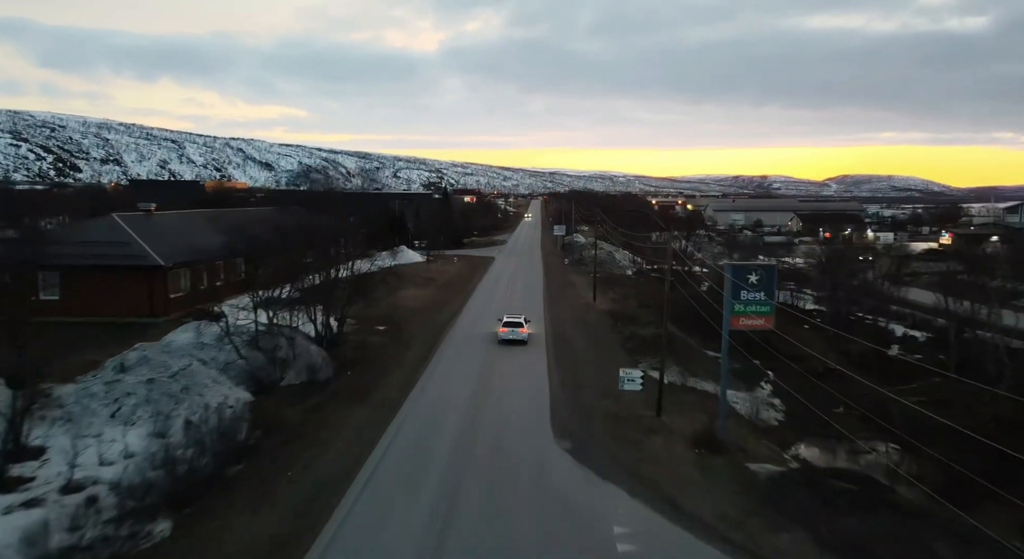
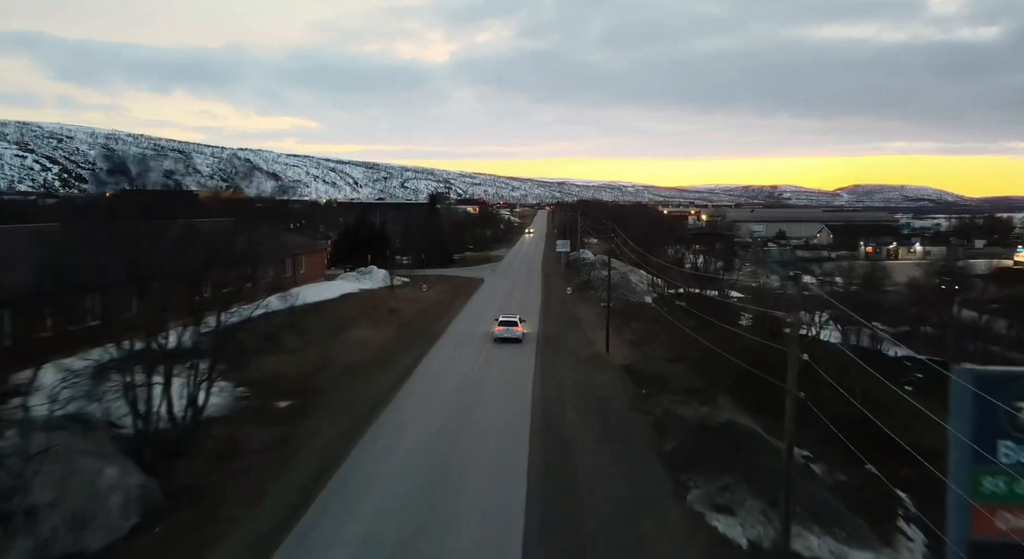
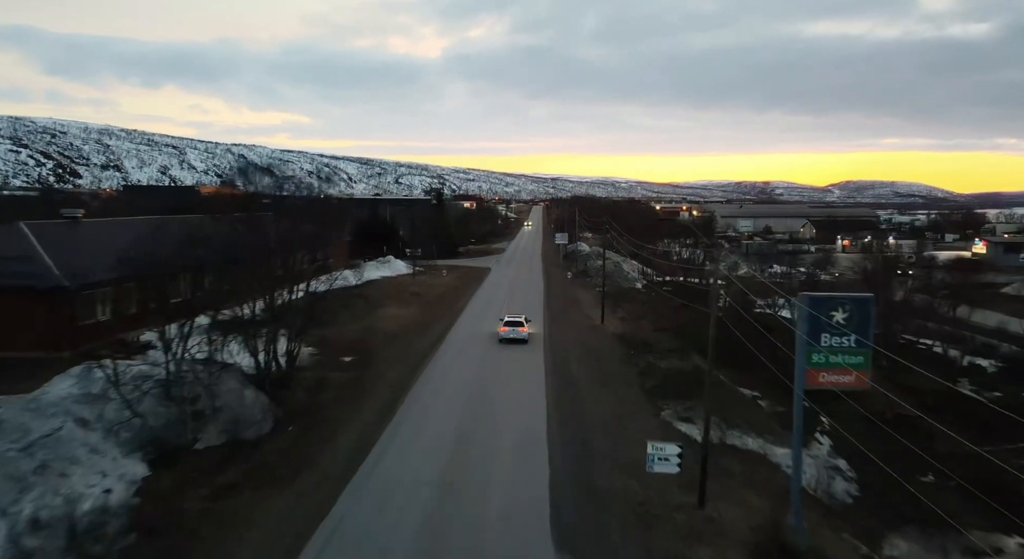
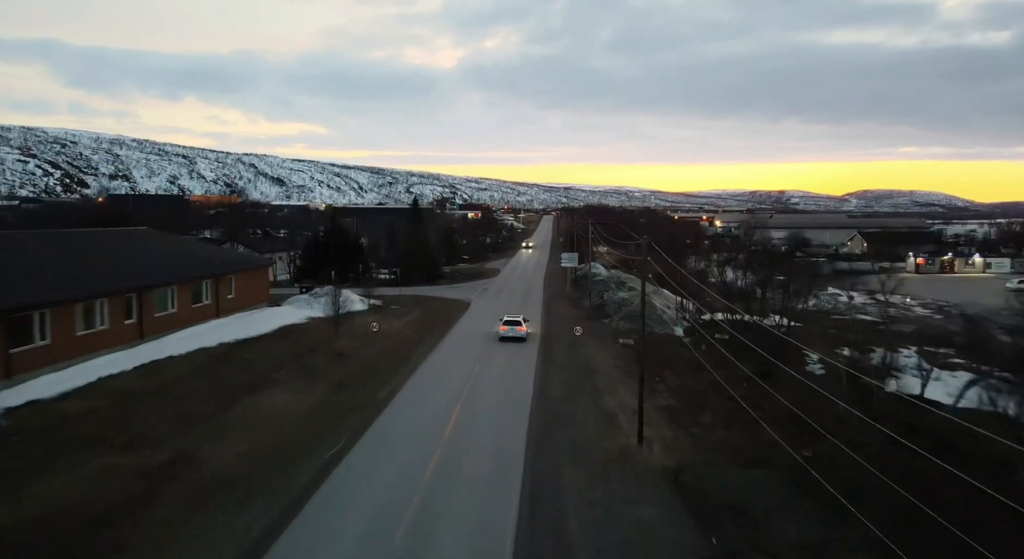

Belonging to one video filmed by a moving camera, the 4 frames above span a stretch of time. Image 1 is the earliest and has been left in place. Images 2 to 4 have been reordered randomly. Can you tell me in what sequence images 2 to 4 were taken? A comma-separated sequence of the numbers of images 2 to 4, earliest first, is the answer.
3, 2, 4
